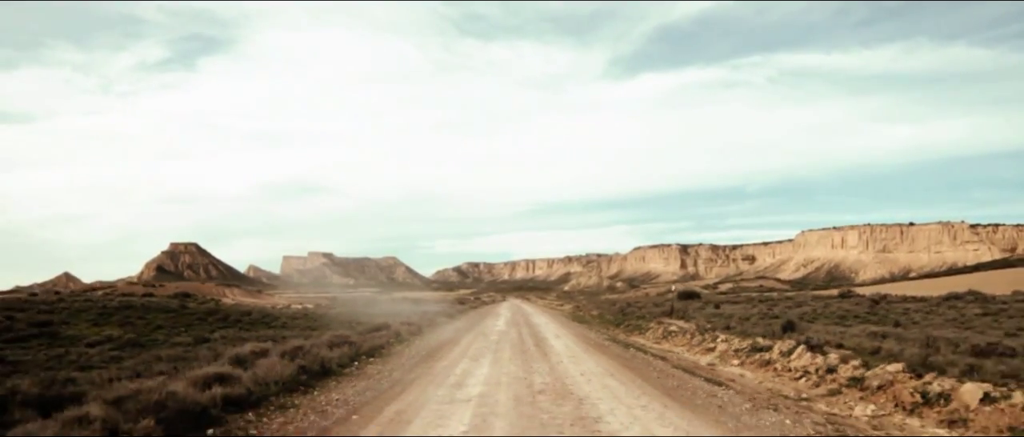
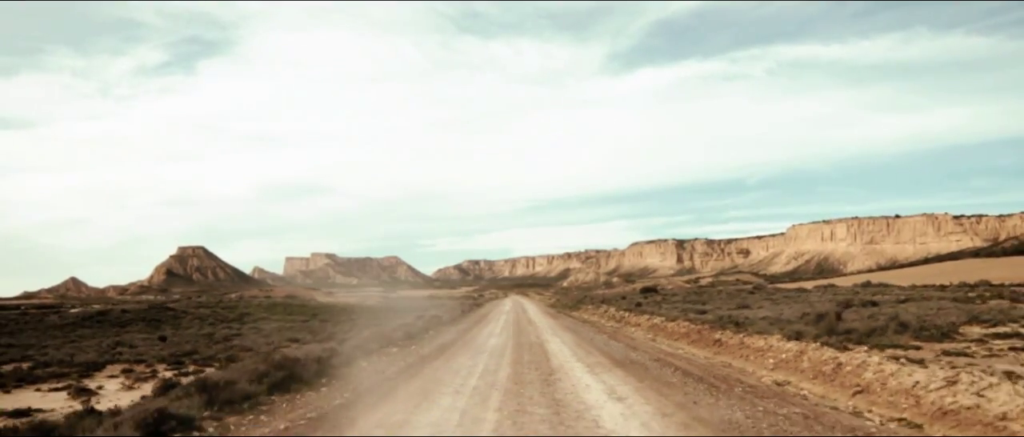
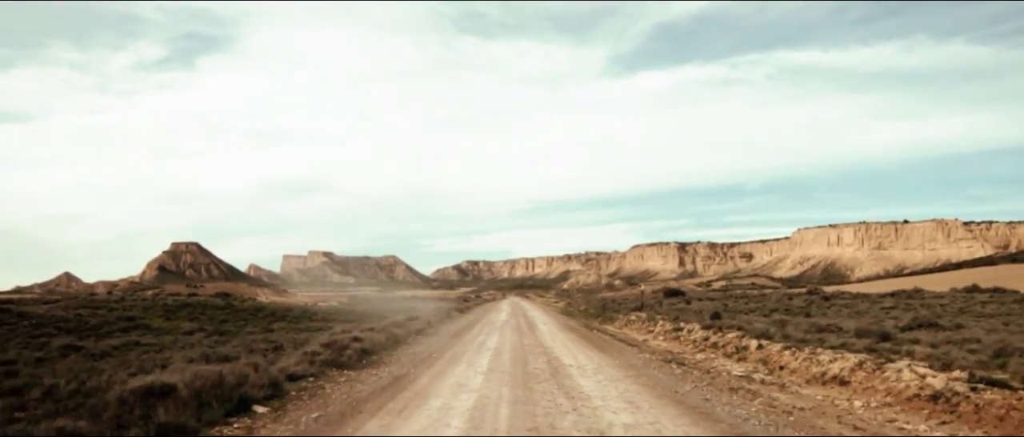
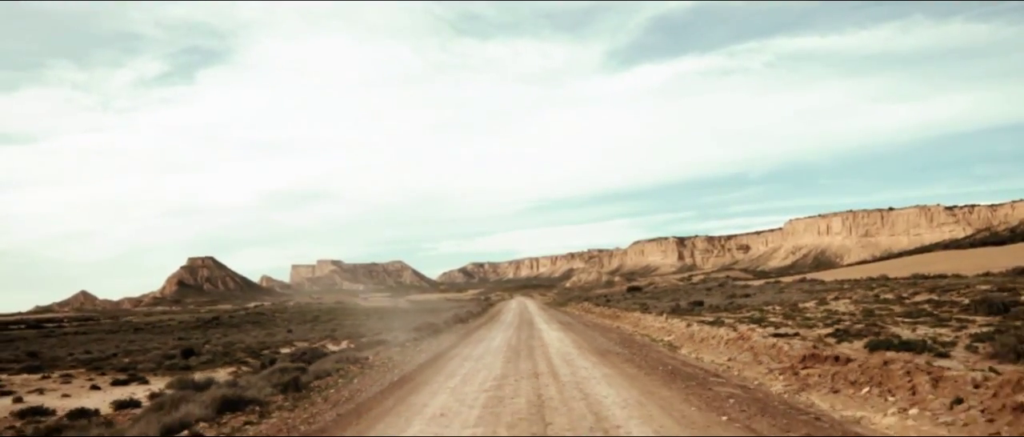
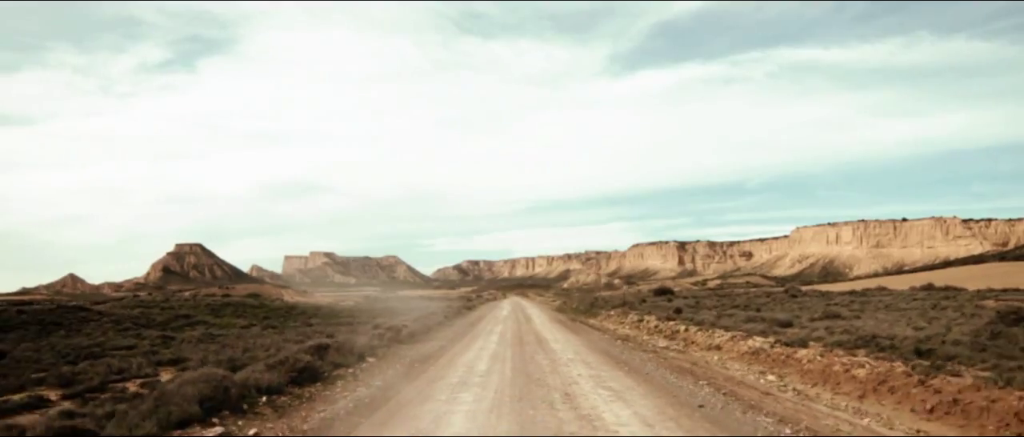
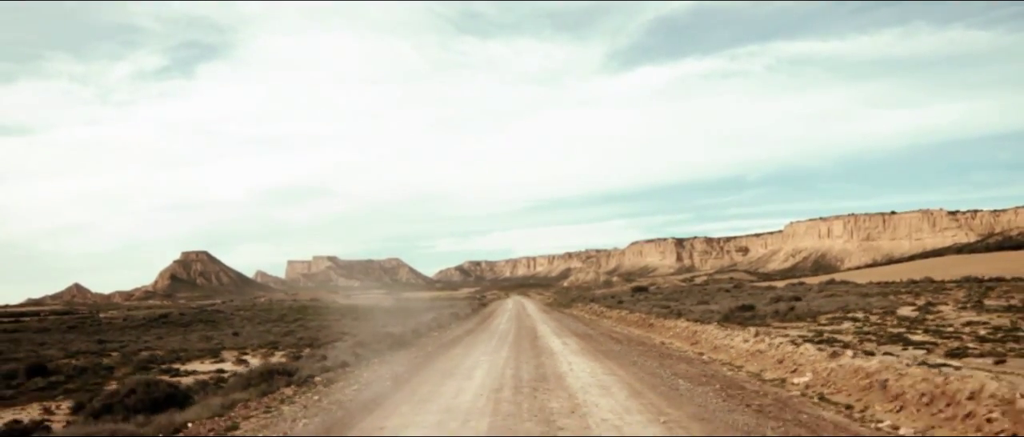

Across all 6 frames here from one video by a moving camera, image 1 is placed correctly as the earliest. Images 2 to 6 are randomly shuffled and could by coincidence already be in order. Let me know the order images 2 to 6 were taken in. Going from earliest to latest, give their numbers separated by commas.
3, 5, 2, 6, 4
